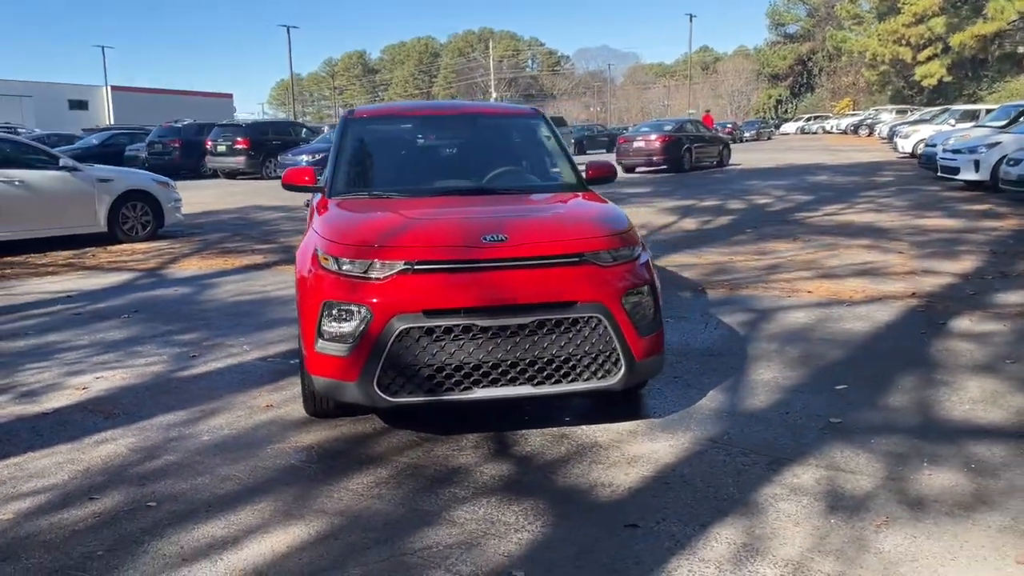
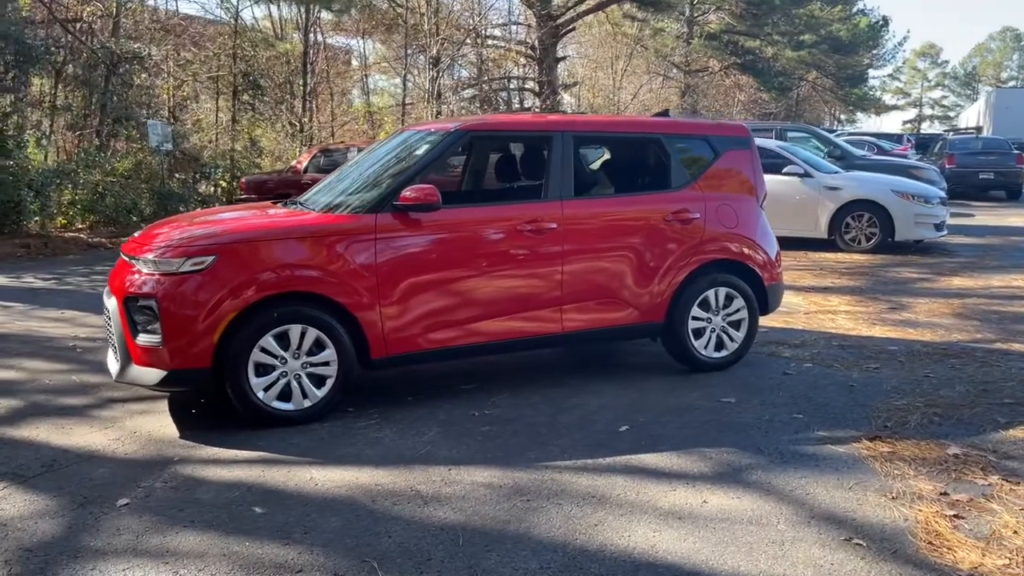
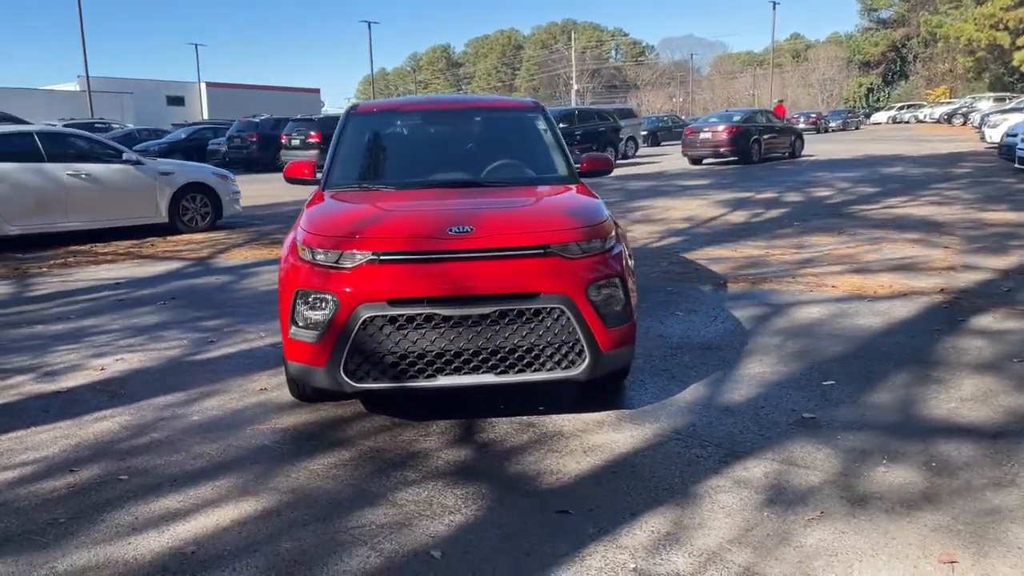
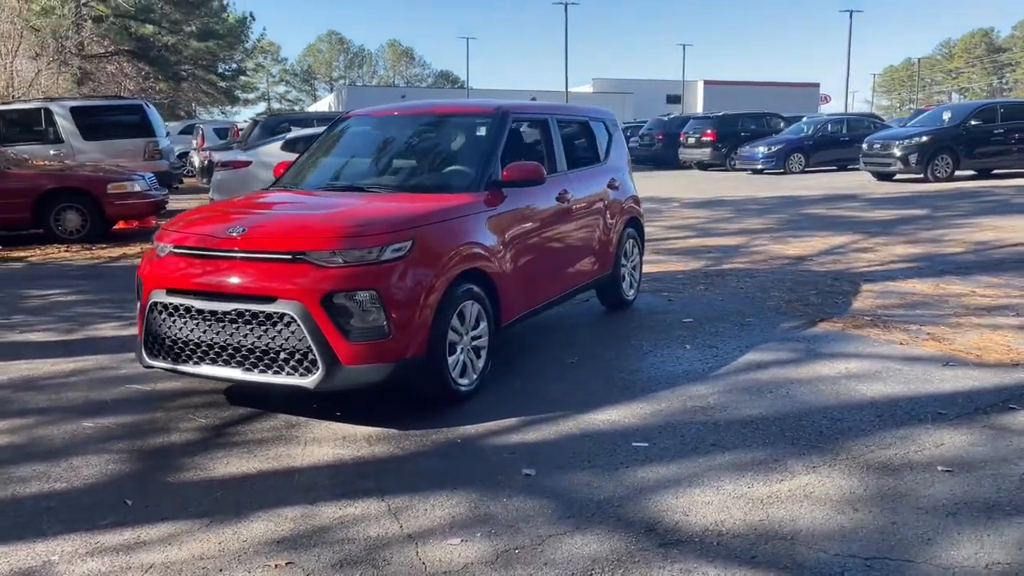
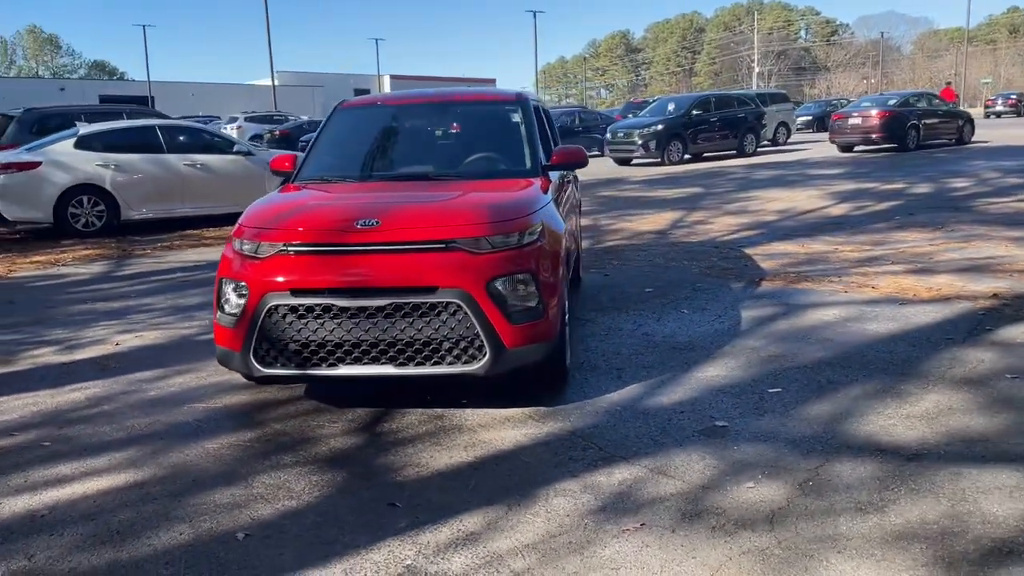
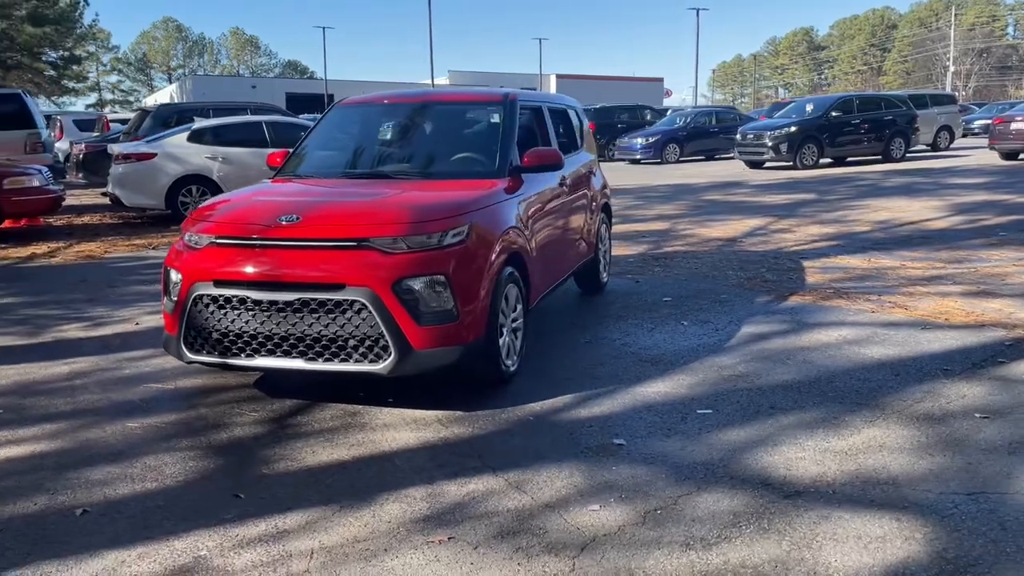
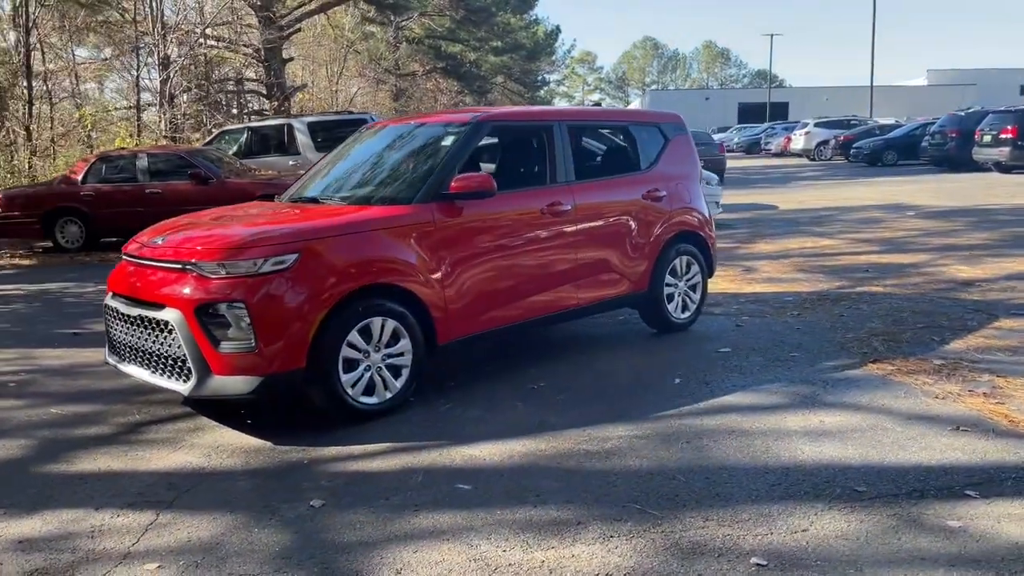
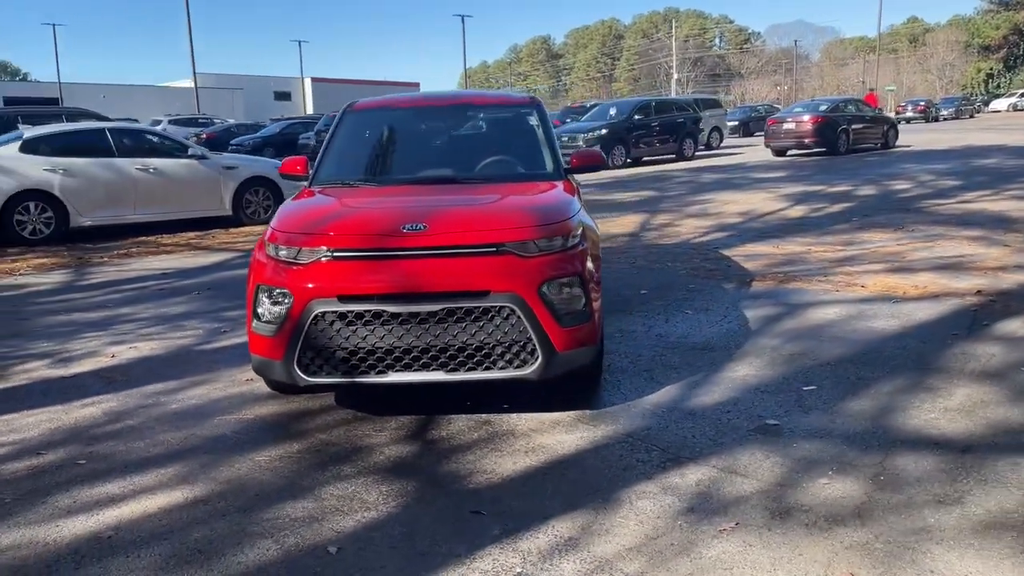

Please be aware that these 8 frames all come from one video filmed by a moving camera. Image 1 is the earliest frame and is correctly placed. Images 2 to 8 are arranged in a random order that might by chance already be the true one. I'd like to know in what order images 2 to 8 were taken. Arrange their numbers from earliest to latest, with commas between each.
3, 8, 5, 6, 4, 7, 2
